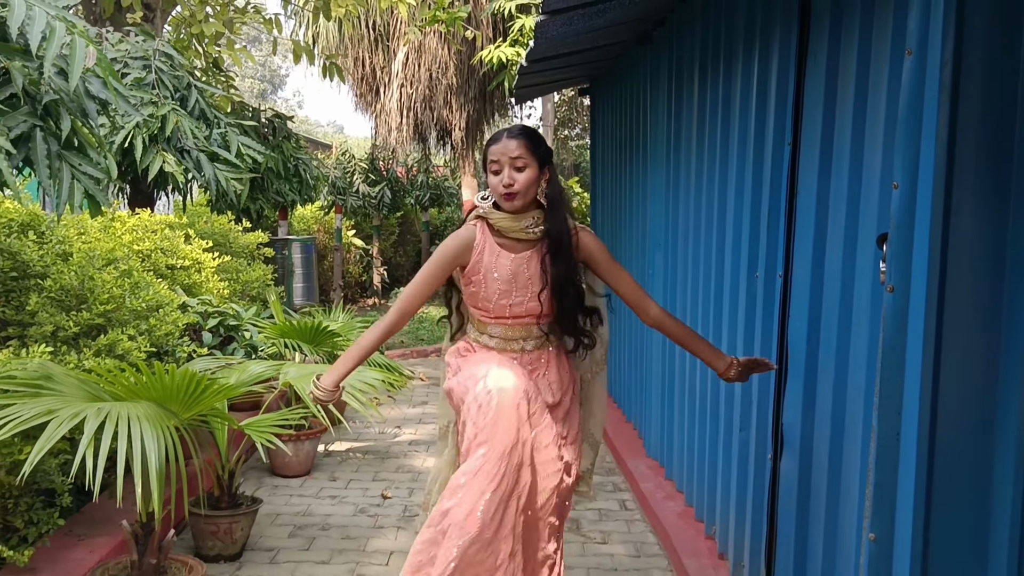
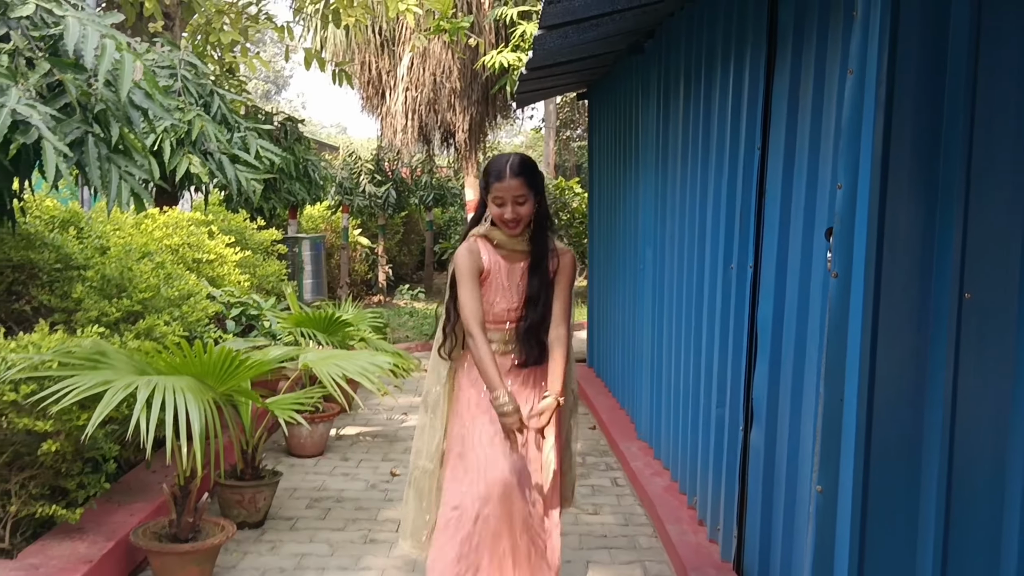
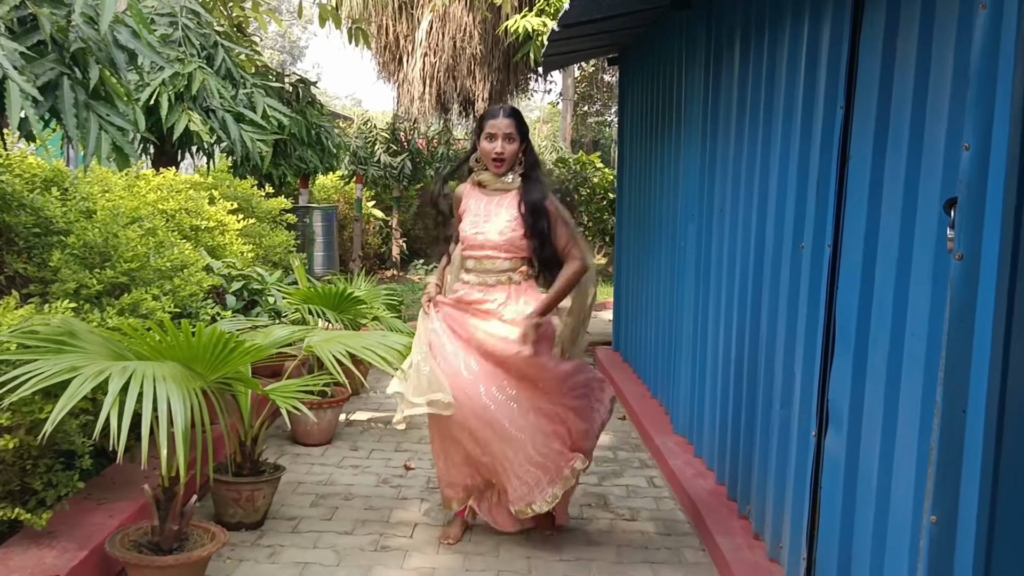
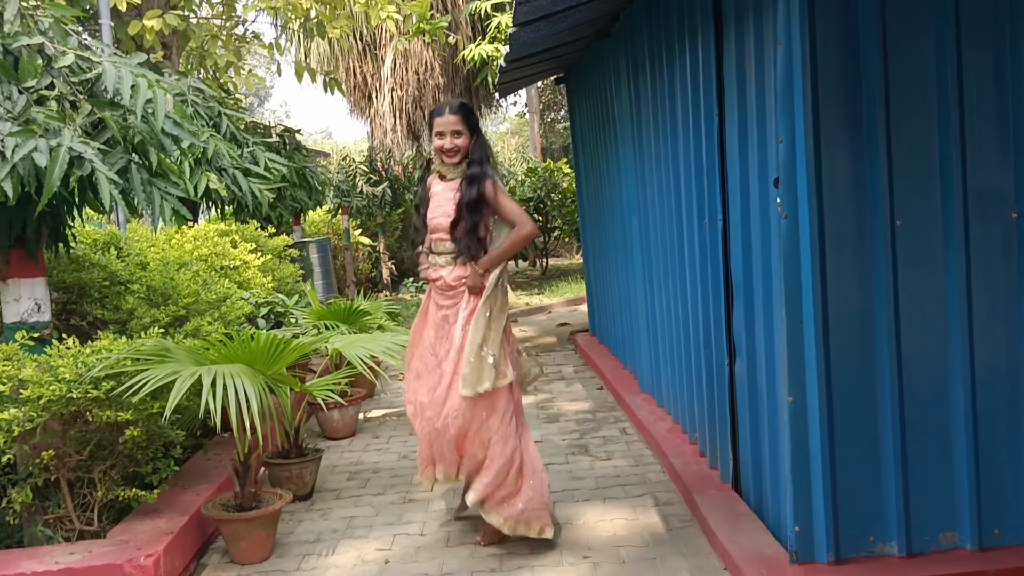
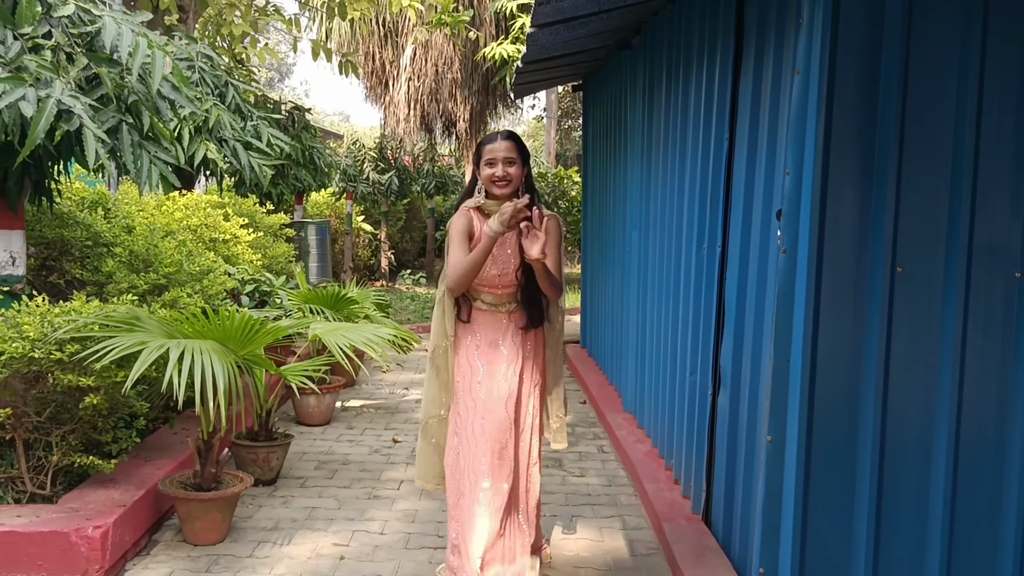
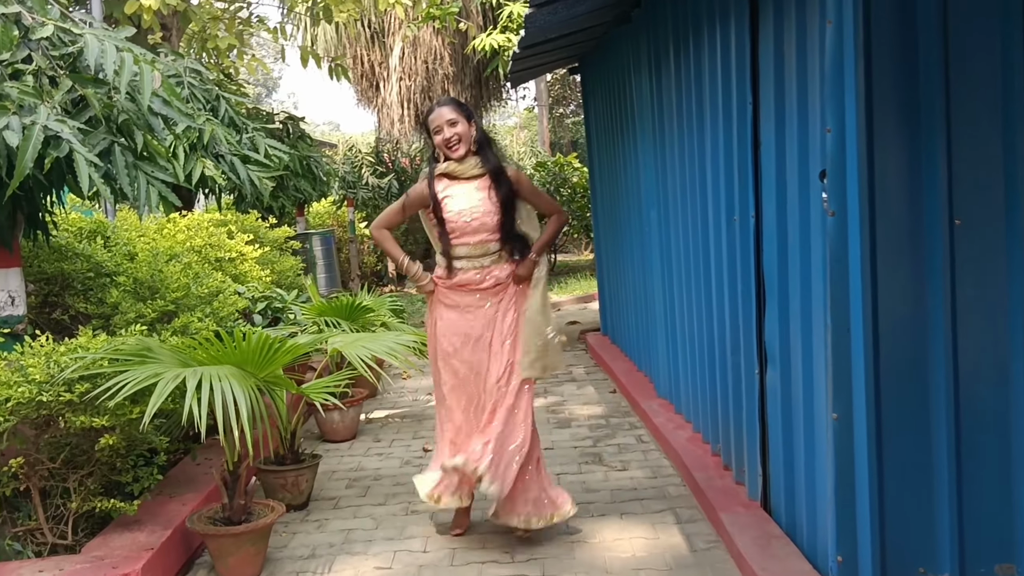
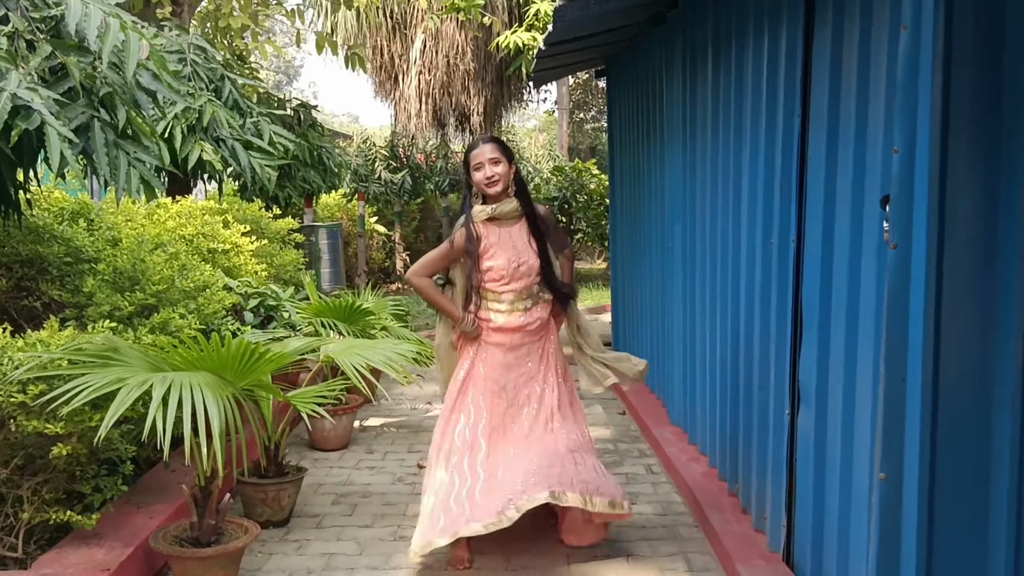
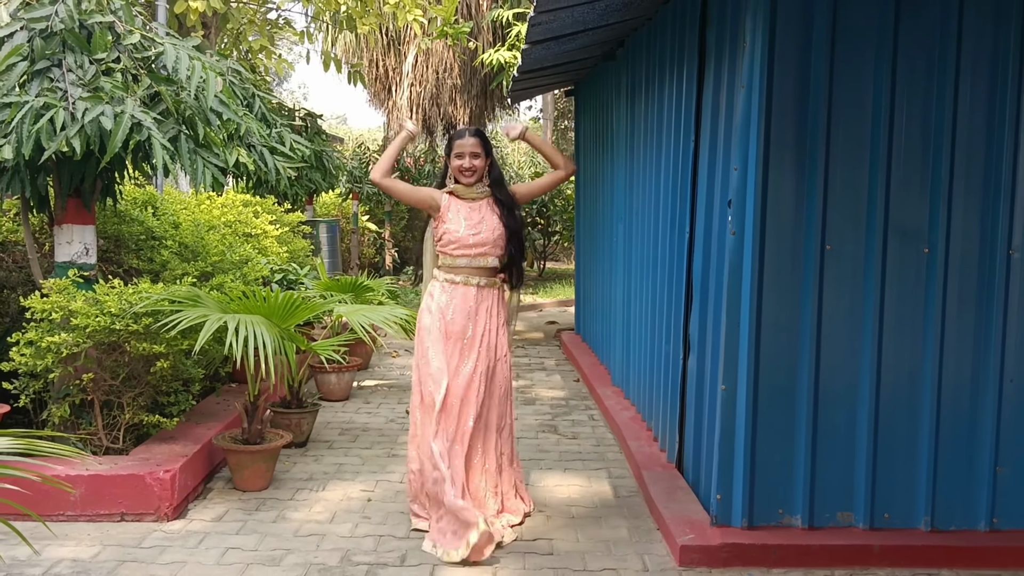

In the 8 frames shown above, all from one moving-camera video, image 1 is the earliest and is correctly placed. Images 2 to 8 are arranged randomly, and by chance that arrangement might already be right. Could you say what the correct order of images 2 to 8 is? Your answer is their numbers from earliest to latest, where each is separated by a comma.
2, 5, 8, 4, 6, 7, 3
